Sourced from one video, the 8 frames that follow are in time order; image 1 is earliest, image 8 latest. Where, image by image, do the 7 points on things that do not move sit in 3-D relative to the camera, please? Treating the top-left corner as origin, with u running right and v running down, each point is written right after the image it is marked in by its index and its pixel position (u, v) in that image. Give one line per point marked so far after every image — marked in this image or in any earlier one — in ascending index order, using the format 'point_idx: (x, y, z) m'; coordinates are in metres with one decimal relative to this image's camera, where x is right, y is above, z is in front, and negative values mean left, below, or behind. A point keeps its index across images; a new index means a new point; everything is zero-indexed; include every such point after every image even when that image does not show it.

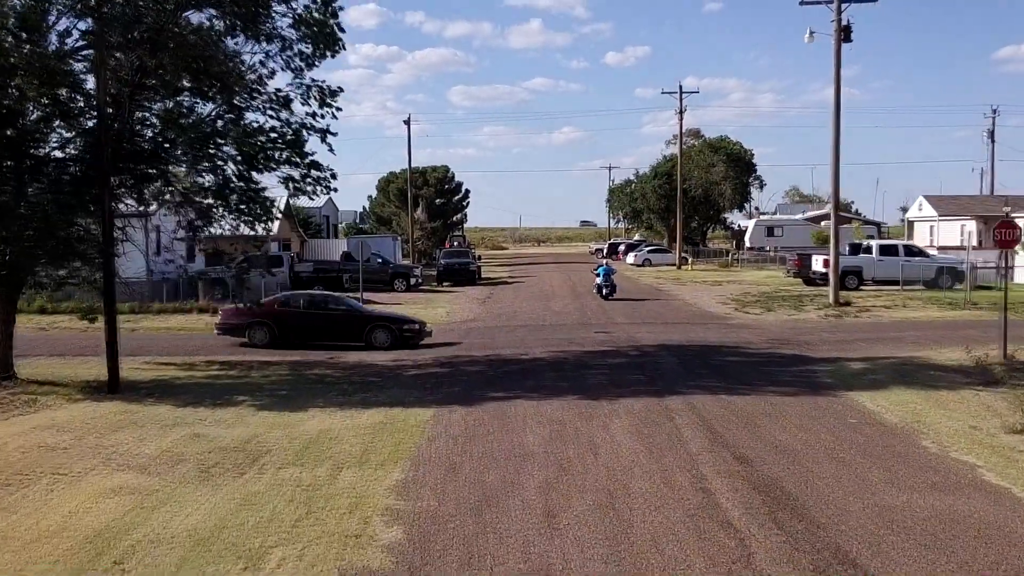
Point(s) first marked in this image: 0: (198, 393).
0: (-3.5, -1.2, +11.0) m
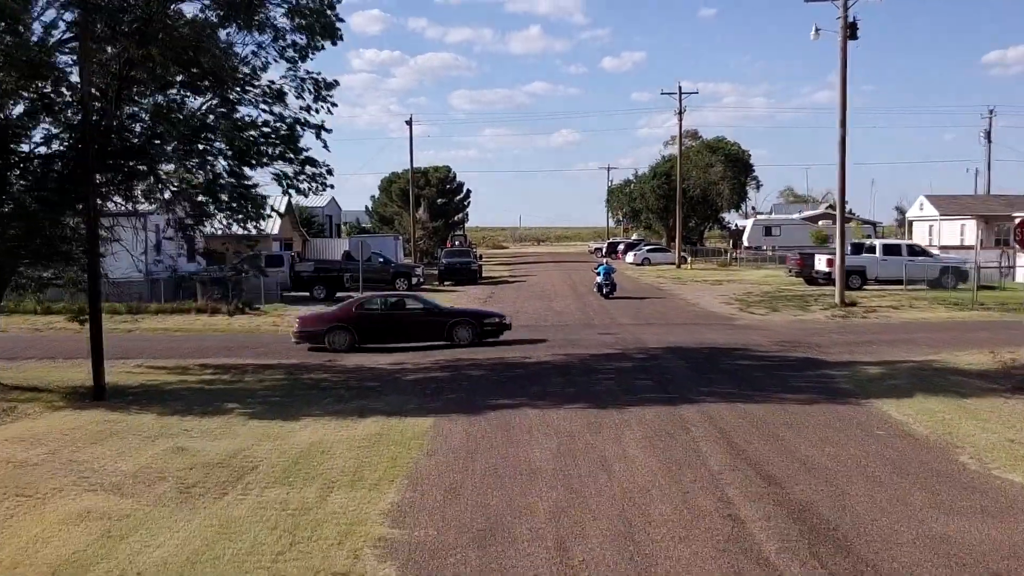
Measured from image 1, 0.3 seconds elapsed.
0: (-3.4, -1.2, +10.5) m
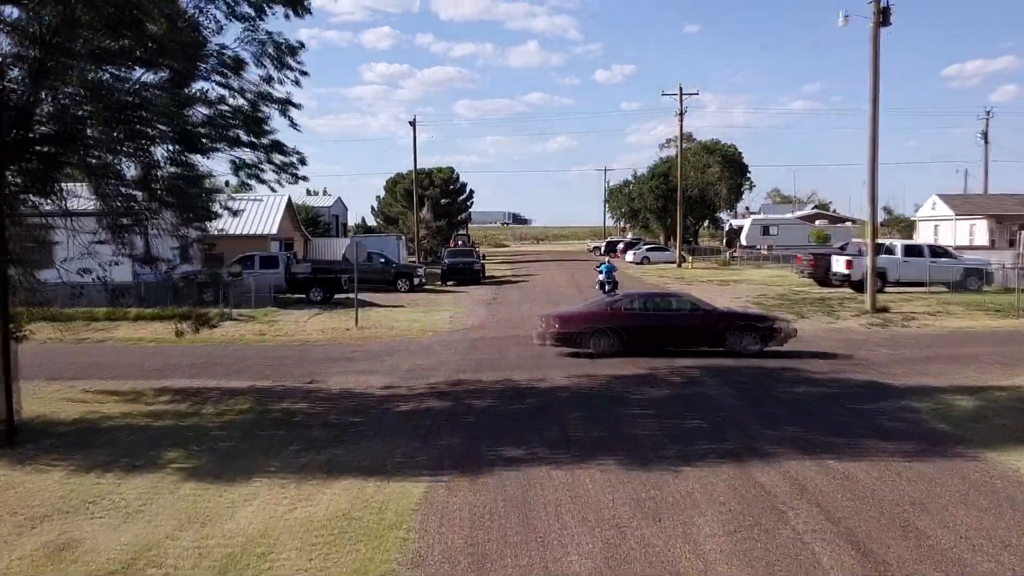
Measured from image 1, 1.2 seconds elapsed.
0: (-3.3, -1.3, +8.4) m
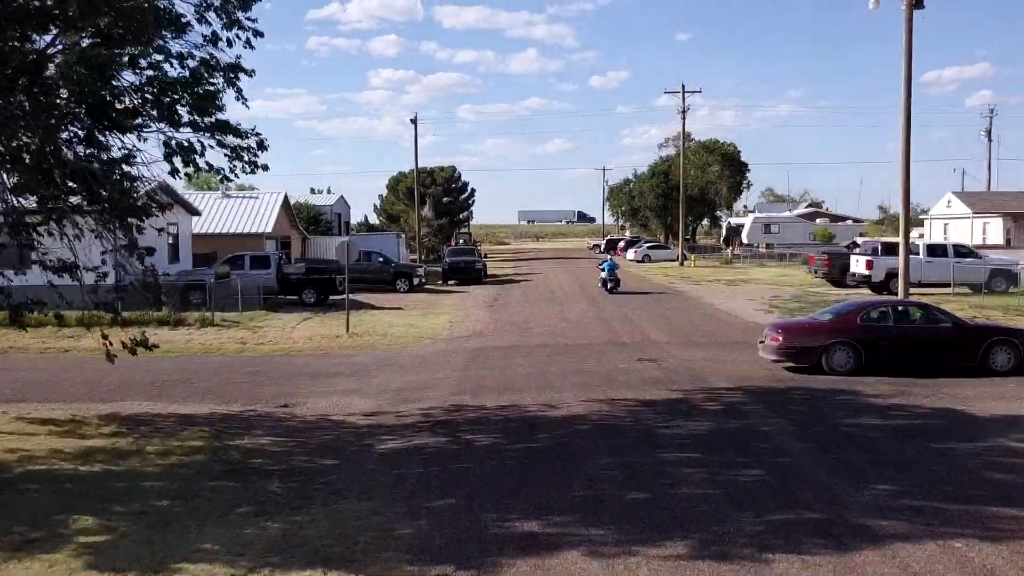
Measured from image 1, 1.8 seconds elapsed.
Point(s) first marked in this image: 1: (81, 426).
0: (-3.2, -1.4, +6.5) m
1: (-4.4, -1.4, +10.2) m
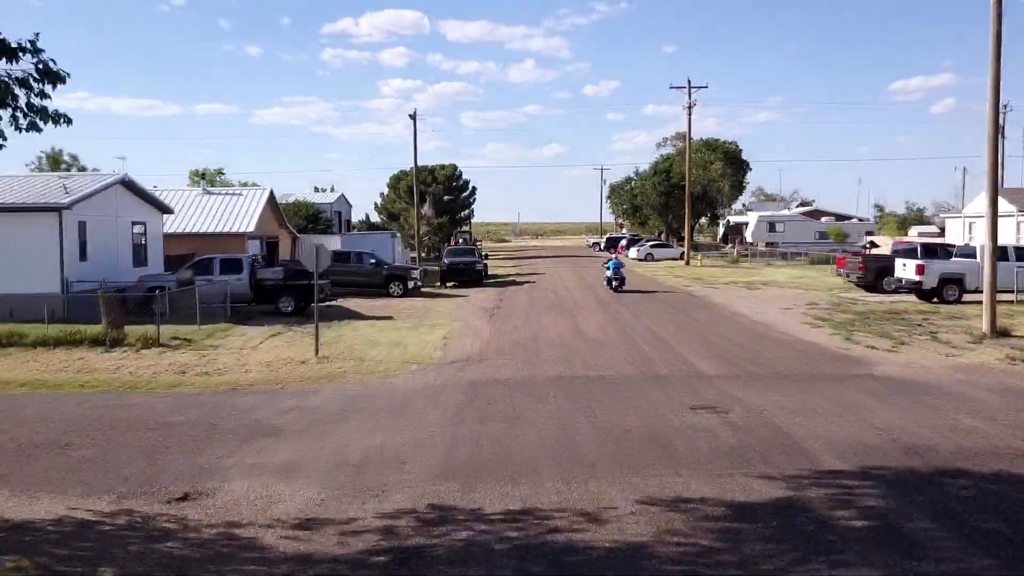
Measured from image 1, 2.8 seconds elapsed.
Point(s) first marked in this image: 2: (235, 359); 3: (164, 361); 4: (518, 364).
0: (-3.1, -1.7, +2.5) m
1: (-4.3, -1.7, +6.1) m
2: (-5.2, -1.3, +18.7) m
3: (-6.4, -1.3, +18.0) m
4: (+0.1, -1.3, +17.4) m
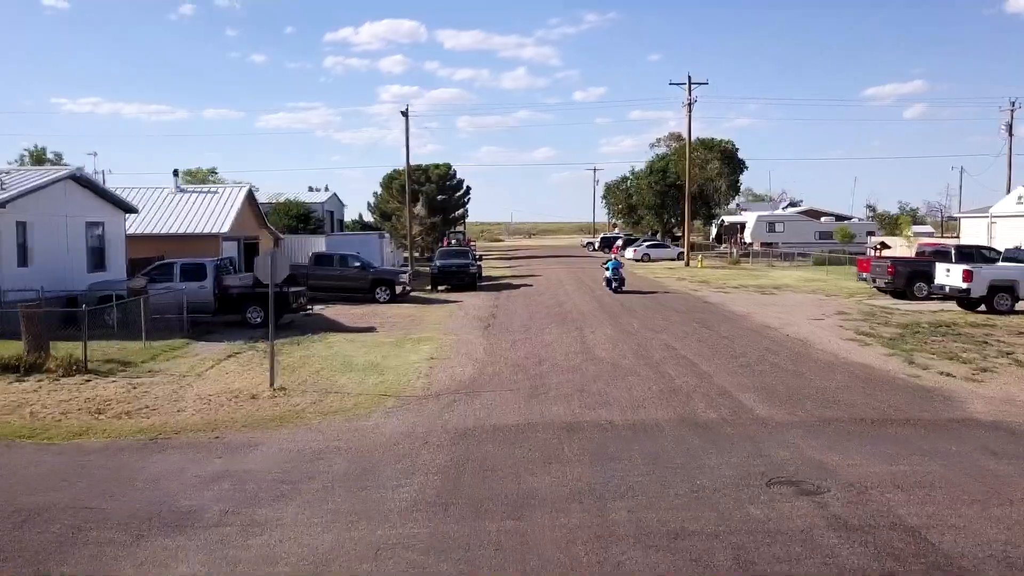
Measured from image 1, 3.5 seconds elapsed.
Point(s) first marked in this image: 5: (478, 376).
0: (-3.0, -2.0, -1.0) m
1: (-4.2, -1.9, +2.6) m
2: (-5.2, -1.6, +15.2) m
3: (-6.4, -1.6, +14.5) m
4: (+0.2, -1.6, +14.0) m
5: (-0.6, -1.5, +16.9) m
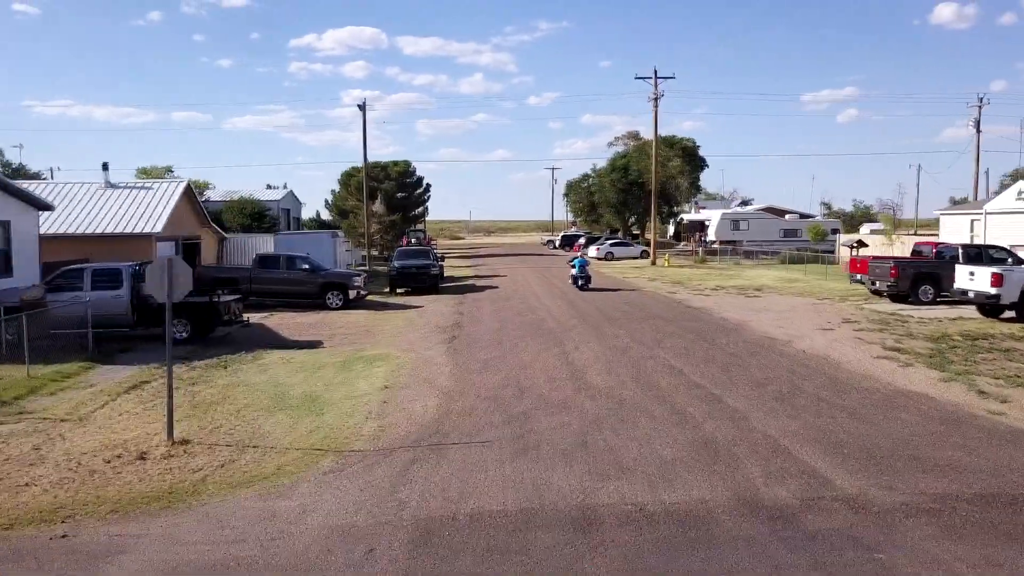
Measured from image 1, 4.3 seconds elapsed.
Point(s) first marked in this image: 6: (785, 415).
0: (-2.6, -2.2, -4.8) m
1: (-4.0, -2.2, -1.2) m
2: (-5.5, -1.8, +11.3) m
3: (-6.6, -1.8, +10.5) m
4: (0.0, -1.8, +10.2) m
5: (-1.0, -1.7, +13.2) m
6: (+3.5, -1.6, +12.6) m
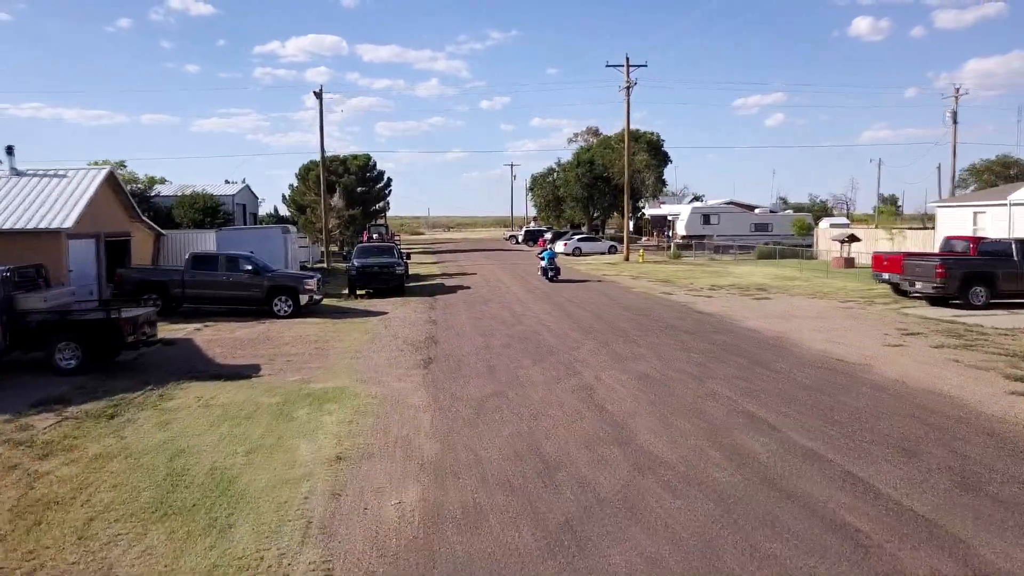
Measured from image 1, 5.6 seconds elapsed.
0: (-1.6, -2.6, -10.3) m
1: (-3.1, -2.5, -6.8) m
2: (-5.1, -2.1, +5.7) m
3: (-6.2, -2.1, +4.8) m
4: (+0.4, -2.0, +4.9) m
5: (-0.6, -2.0, +7.8) m
6: (+3.8, -1.8, +7.3) m
